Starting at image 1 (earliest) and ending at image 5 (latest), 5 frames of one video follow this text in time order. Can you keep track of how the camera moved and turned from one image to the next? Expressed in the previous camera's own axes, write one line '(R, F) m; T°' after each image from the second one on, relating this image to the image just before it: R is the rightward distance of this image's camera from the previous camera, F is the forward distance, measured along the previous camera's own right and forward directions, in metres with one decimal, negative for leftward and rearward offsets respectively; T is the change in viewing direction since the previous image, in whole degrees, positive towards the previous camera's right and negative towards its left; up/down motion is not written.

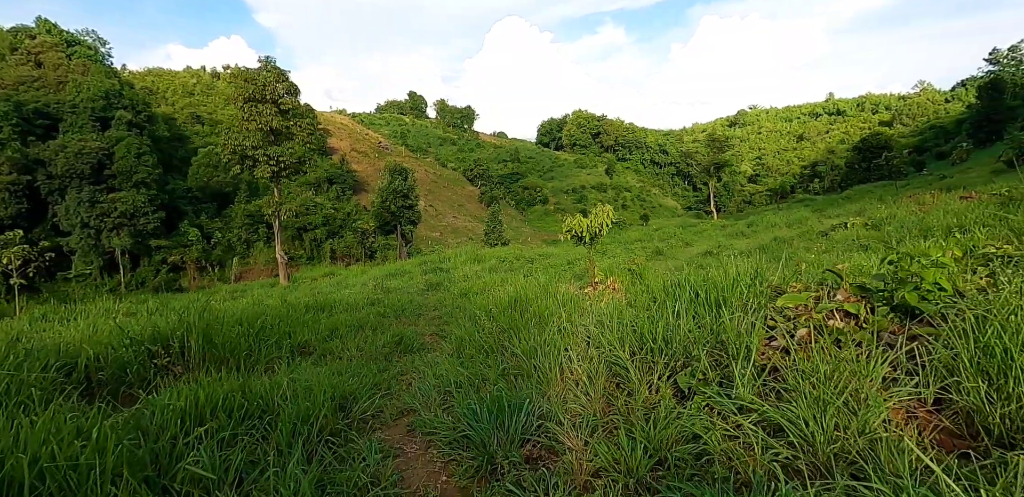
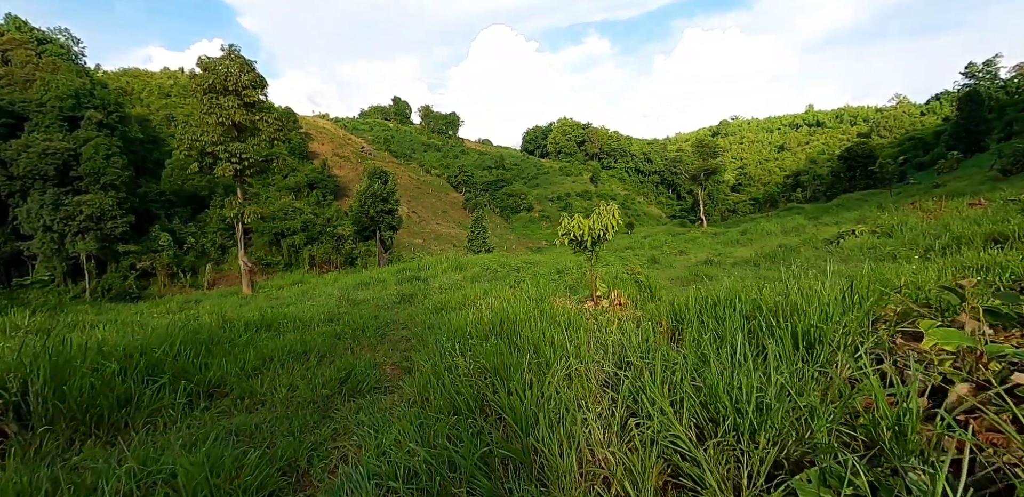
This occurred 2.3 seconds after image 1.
(0.0, +1.1) m; +2°
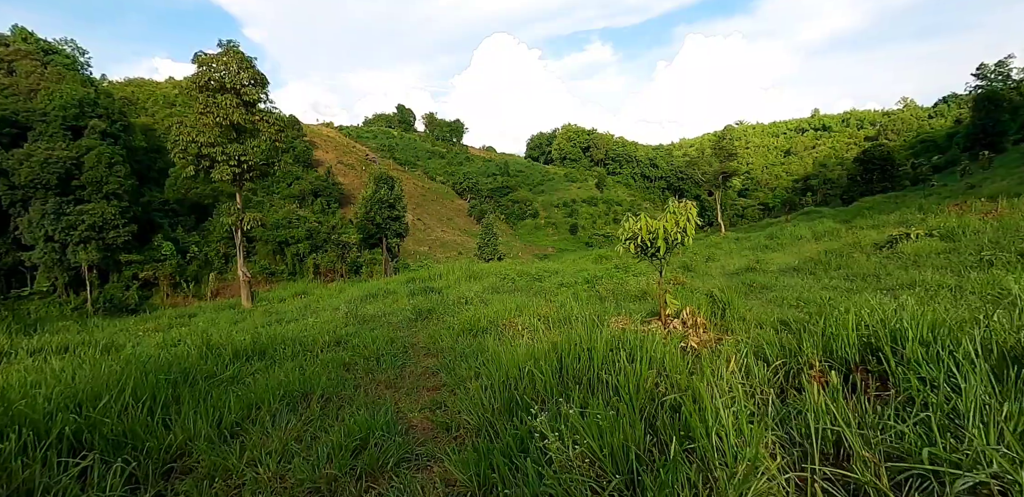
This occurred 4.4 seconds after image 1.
(-0.4, +1.1) m; 0°
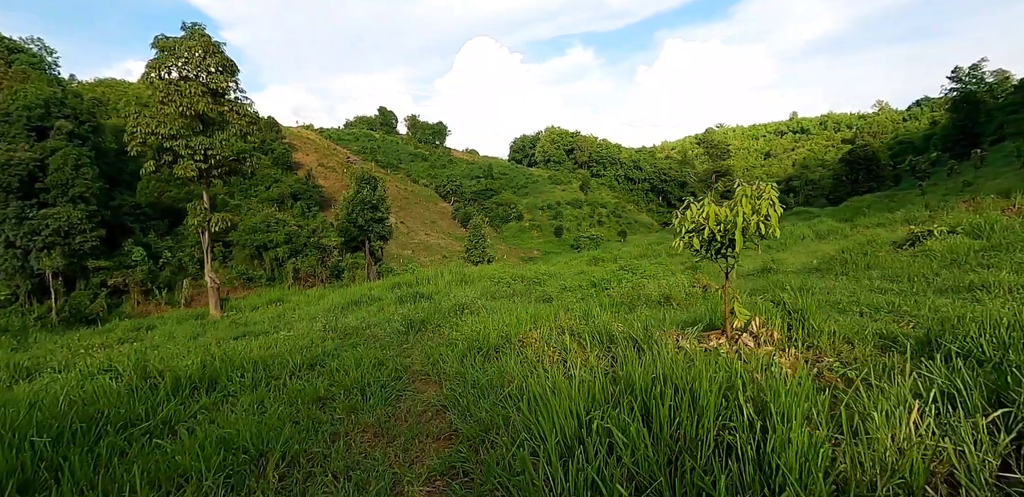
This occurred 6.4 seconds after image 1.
(-0.3, +1.0) m; +2°
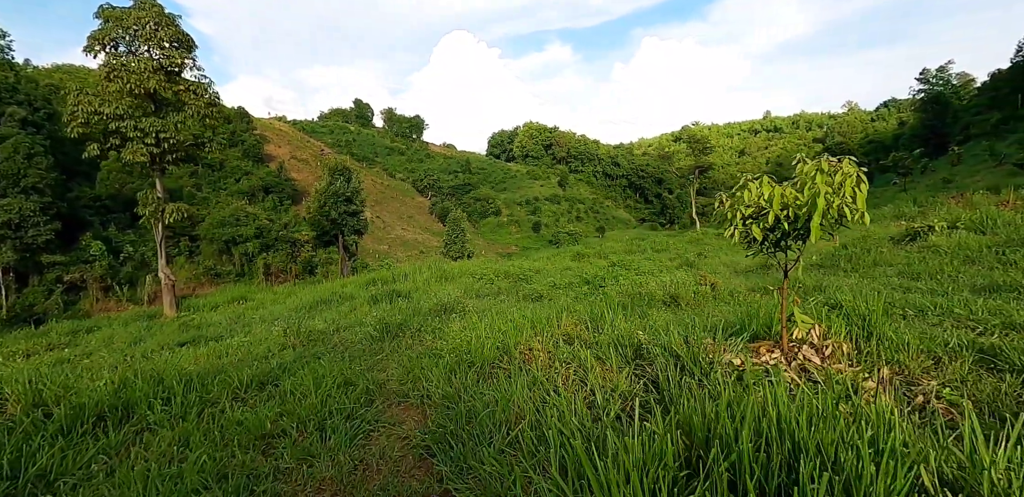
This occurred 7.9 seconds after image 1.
(-0.1, +0.8) m; +2°
